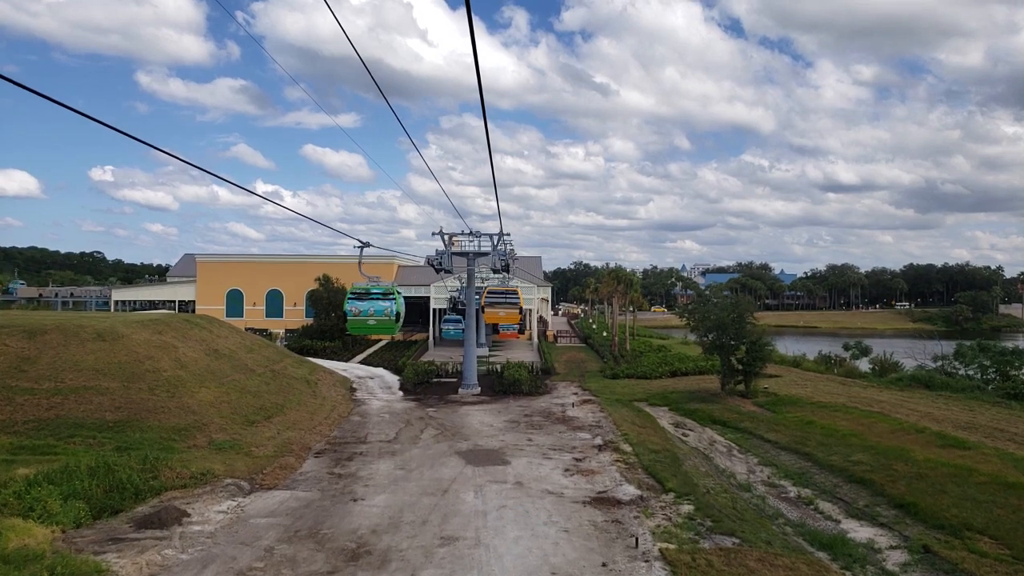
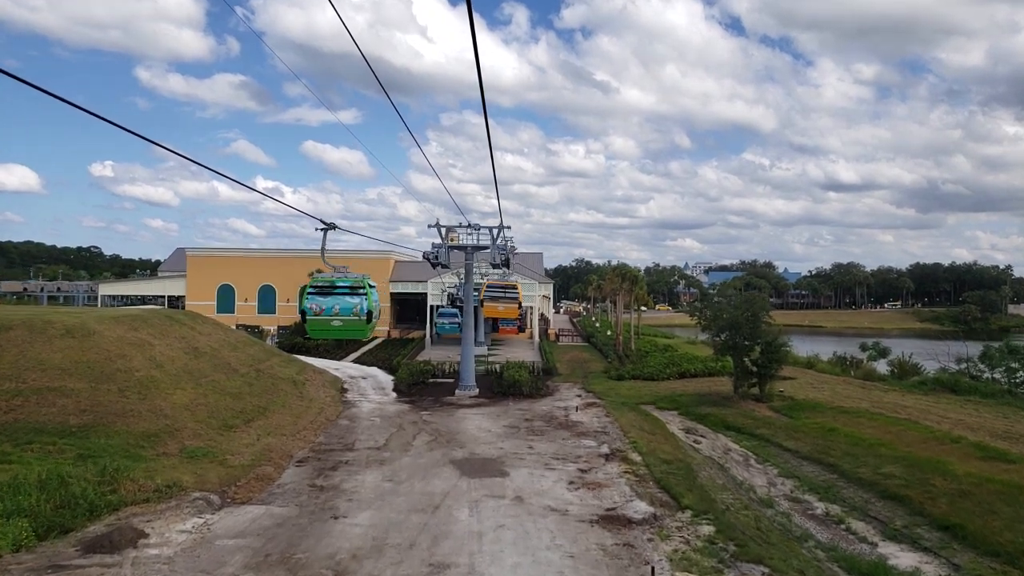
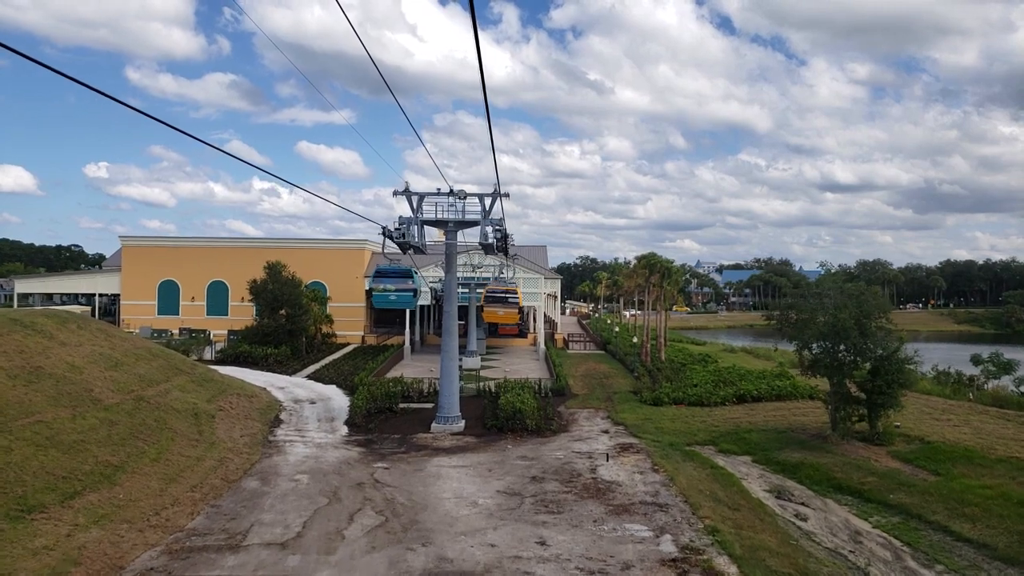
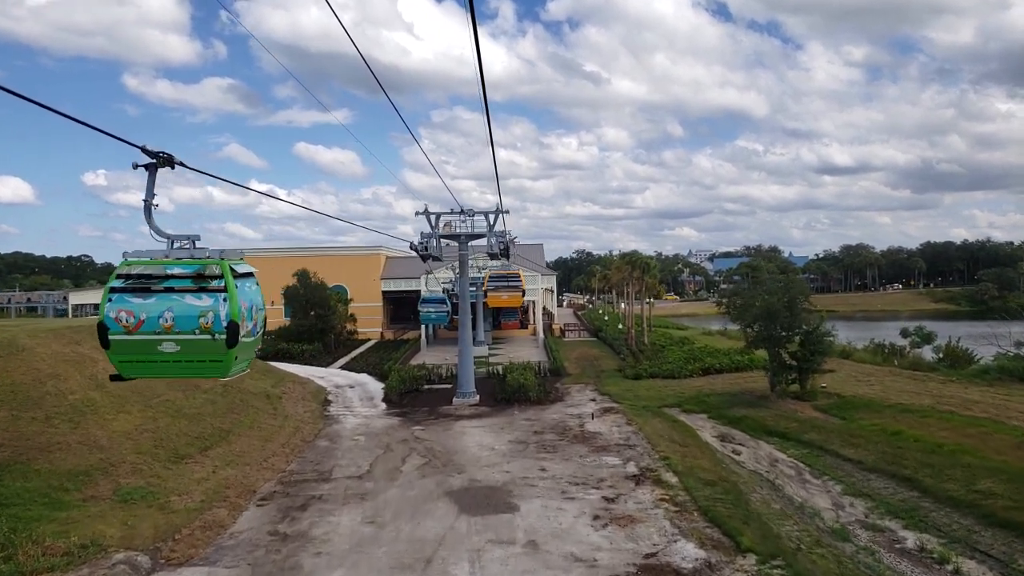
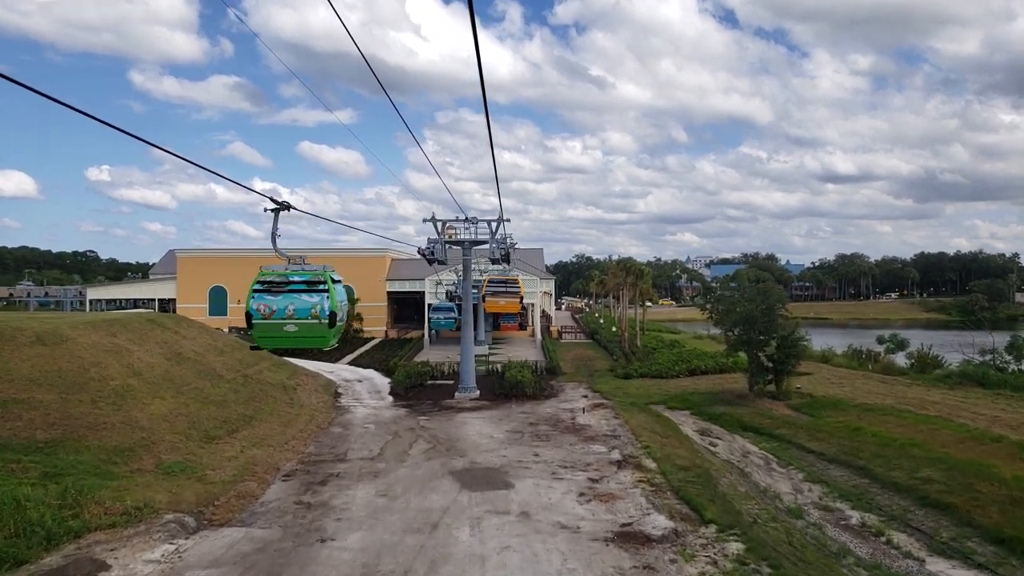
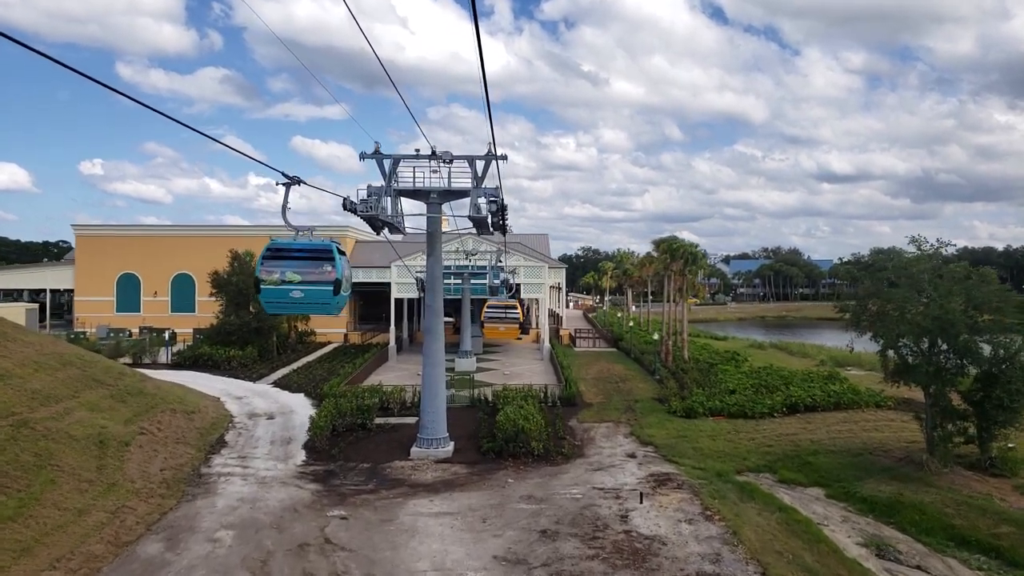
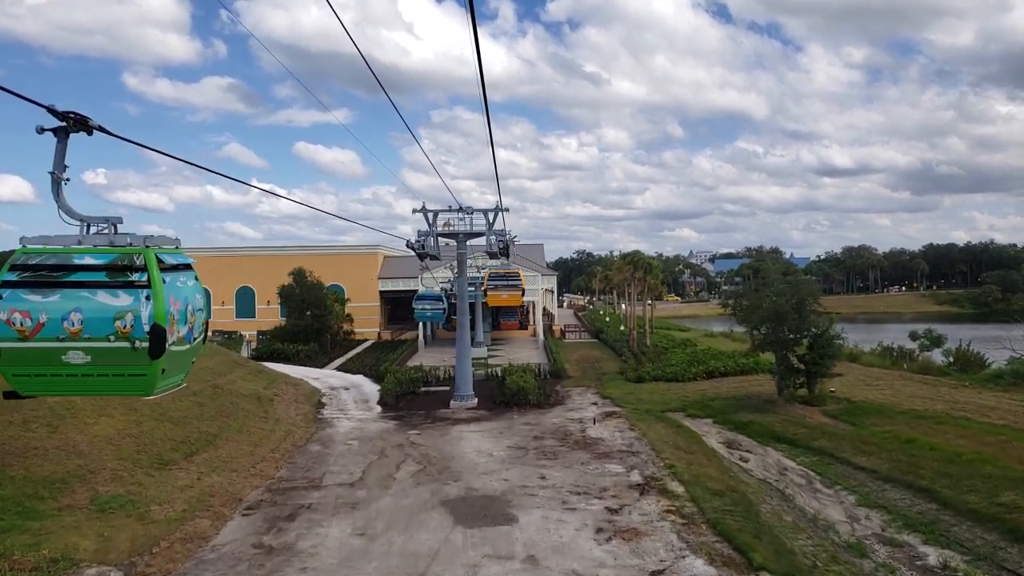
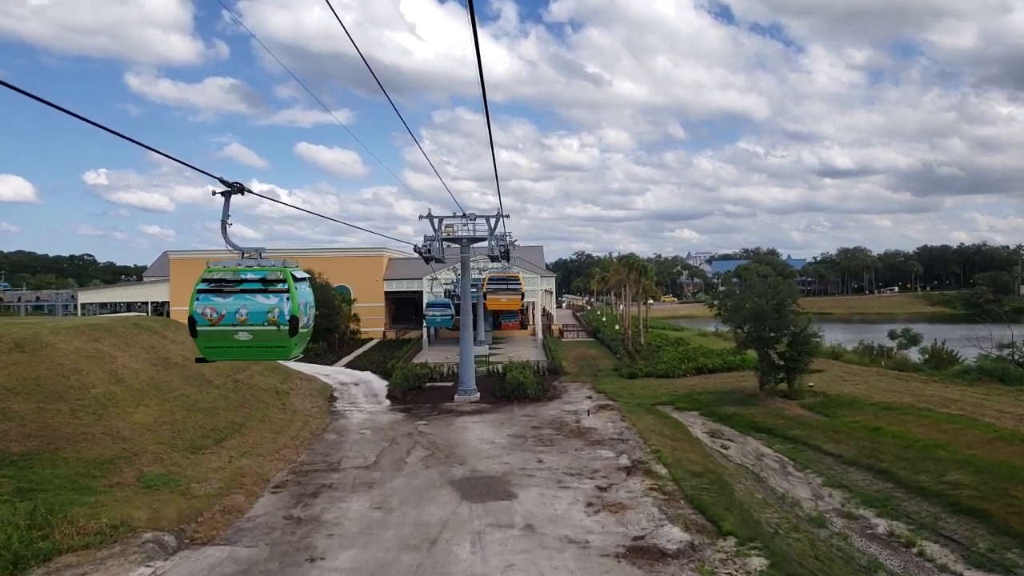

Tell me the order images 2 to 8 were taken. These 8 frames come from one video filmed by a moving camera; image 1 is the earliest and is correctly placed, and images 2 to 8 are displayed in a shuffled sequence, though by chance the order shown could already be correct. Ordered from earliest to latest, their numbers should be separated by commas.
2, 5, 8, 4, 7, 3, 6
